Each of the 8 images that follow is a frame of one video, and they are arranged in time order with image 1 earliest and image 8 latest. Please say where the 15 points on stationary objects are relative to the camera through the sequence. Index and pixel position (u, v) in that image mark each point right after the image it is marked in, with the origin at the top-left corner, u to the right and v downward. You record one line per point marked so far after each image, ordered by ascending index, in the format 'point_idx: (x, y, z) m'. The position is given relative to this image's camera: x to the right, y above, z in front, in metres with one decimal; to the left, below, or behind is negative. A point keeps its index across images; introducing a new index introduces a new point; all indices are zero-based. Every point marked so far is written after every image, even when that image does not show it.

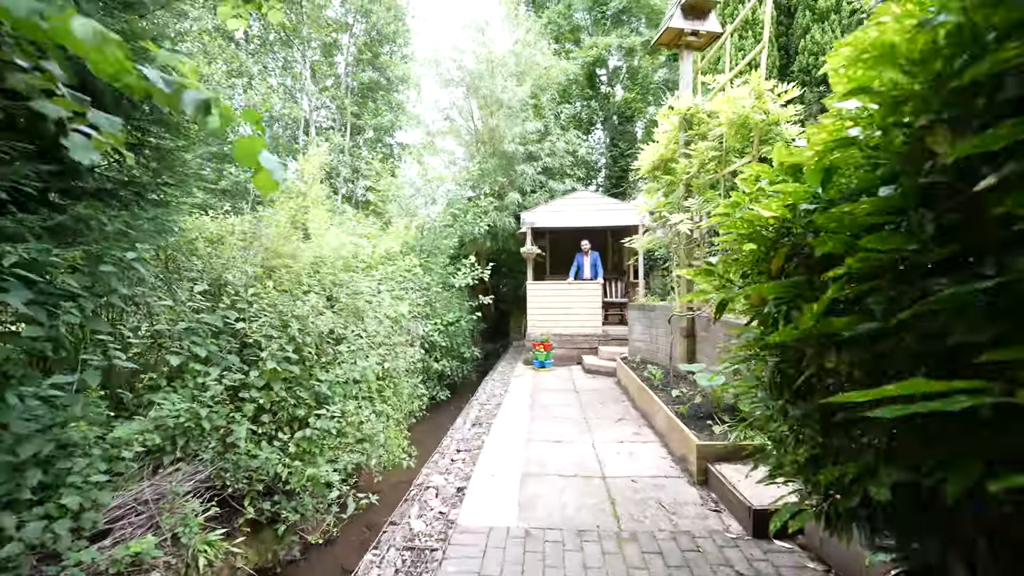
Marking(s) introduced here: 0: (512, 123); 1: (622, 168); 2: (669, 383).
0: (-0.1, +3.6, +7.8) m
1: (+2.7, +3.1, +9.3) m
2: (+1.7, -1.0, +4.0) m
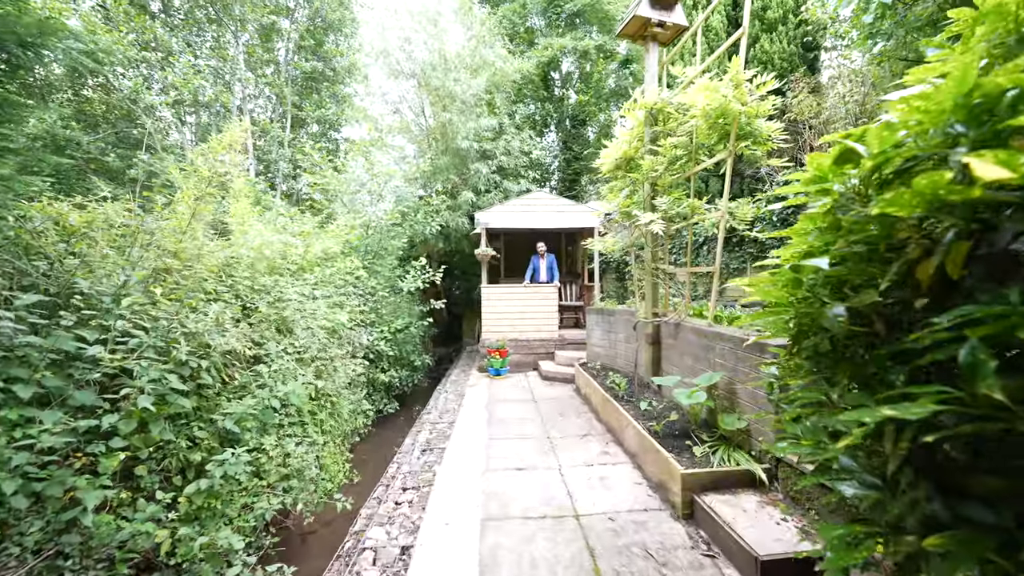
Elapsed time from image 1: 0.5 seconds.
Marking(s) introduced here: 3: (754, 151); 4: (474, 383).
0: (-0.9, +3.5, +7.3) m
1: (+1.6, +2.9, +9.1) m
2: (+1.2, -1.1, +3.7) m
3: (+1.9, +1.1, +2.8) m
4: (-0.6, -1.4, +5.6) m
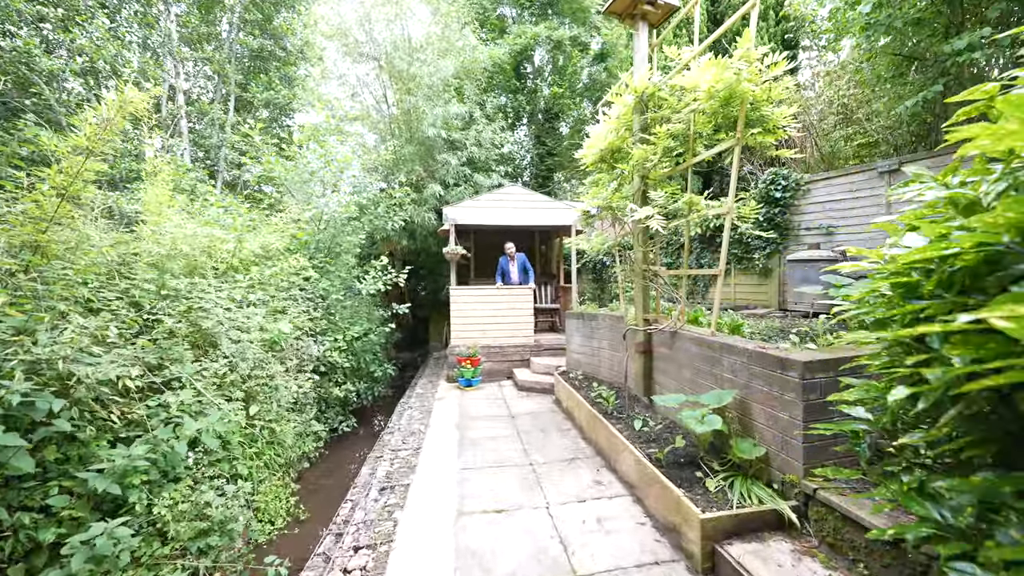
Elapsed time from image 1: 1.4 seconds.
0: (-1.5, +3.4, +6.8) m
1: (+0.9, +2.9, +8.8) m
2: (+1.0, -1.1, +3.4) m
3: (+1.7, +1.0, +2.5) m
4: (-1.0, -1.5, +5.0) m
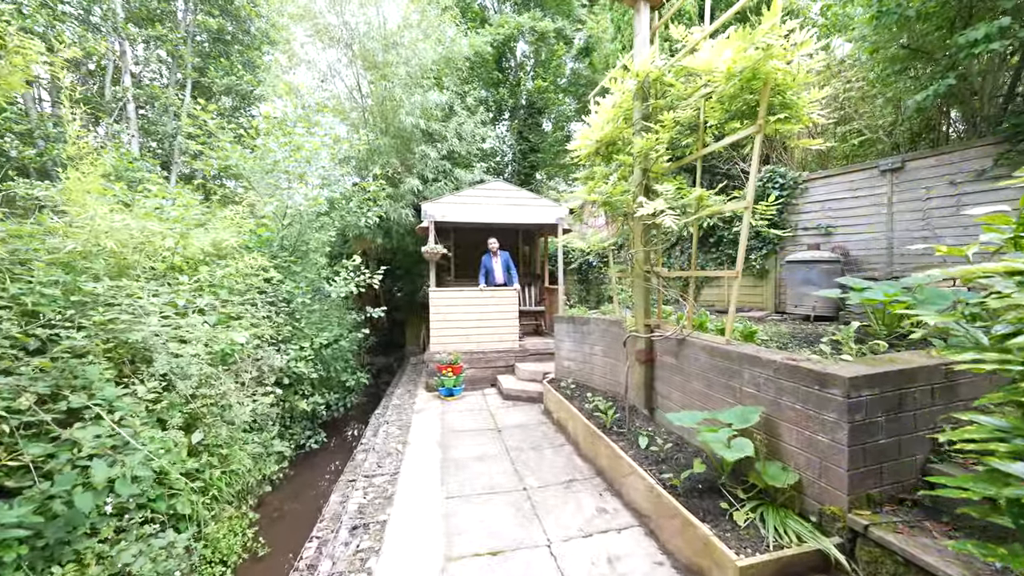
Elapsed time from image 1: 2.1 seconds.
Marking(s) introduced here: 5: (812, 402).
0: (-1.8, +3.4, +6.3) m
1: (+0.5, +2.9, +8.5) m
2: (+0.9, -1.1, +3.1) m
3: (+1.7, +1.0, +2.3) m
4: (-1.1, -1.5, +4.6) m
5: (+1.5, -0.6, +1.8) m
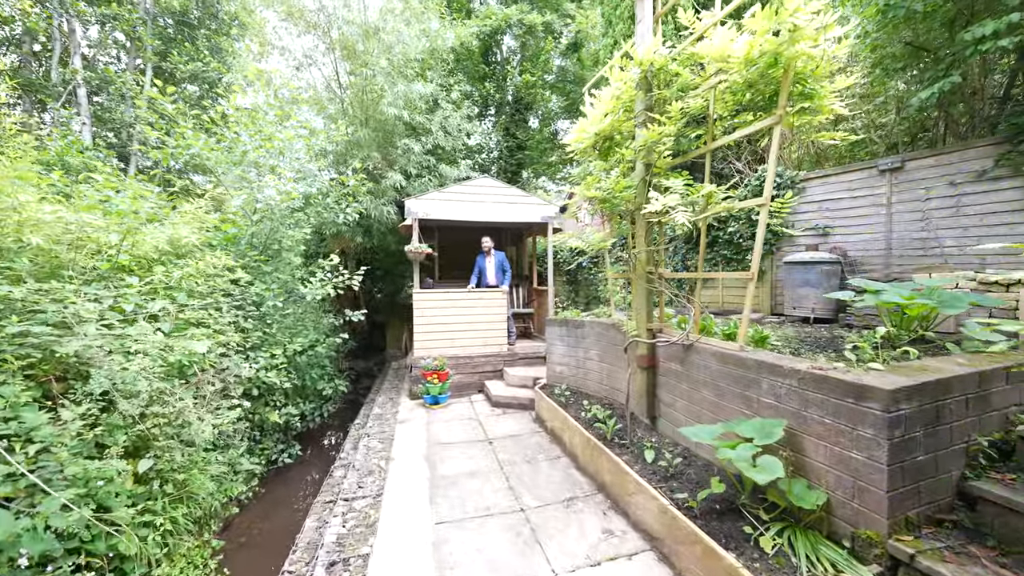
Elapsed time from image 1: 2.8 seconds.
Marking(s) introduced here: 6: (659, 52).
0: (-2.0, +3.4, +6.0) m
1: (+0.2, +2.9, +8.3) m
2: (+0.9, -1.1, +2.9) m
3: (+1.7, +1.0, +2.1) m
4: (-1.3, -1.5, +4.3) m
5: (+1.5, -0.6, +1.6) m
6: (+1.1, +1.7, +2.7) m
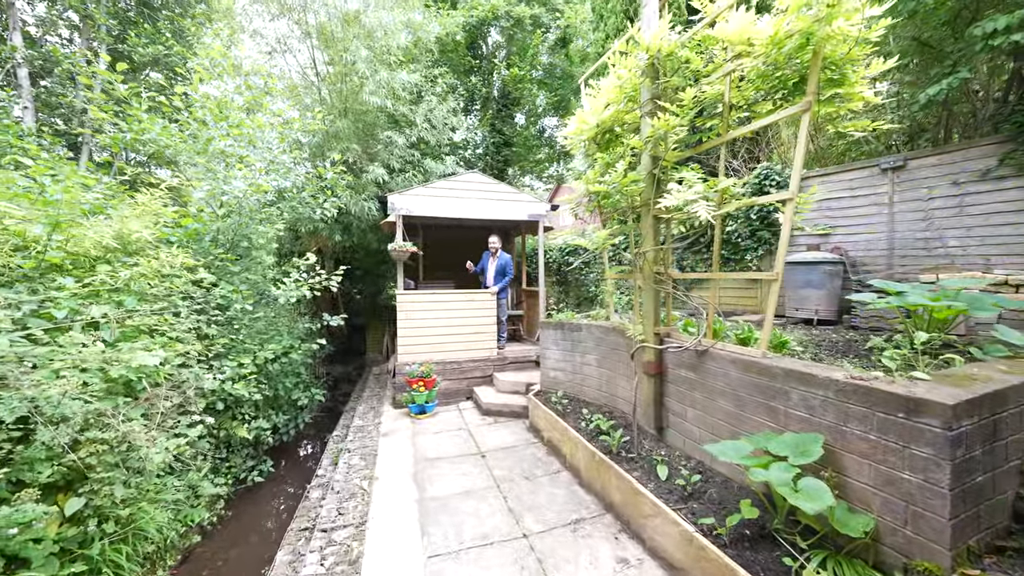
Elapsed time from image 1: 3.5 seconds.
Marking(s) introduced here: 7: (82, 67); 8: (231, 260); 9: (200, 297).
0: (-2.2, +3.4, +5.7) m
1: (-0.1, +2.8, +8.0) m
2: (+0.9, -1.2, +2.7) m
3: (+1.7, +1.0, +2.0) m
4: (-1.3, -1.5, +4.0) m
5: (+1.5, -0.6, +1.5) m
6: (+1.1, +1.7, +2.5) m
7: (-6.3, +3.2, +5.4) m
8: (-2.9, +0.3, +3.8) m
9: (-2.8, -0.1, +3.3) m
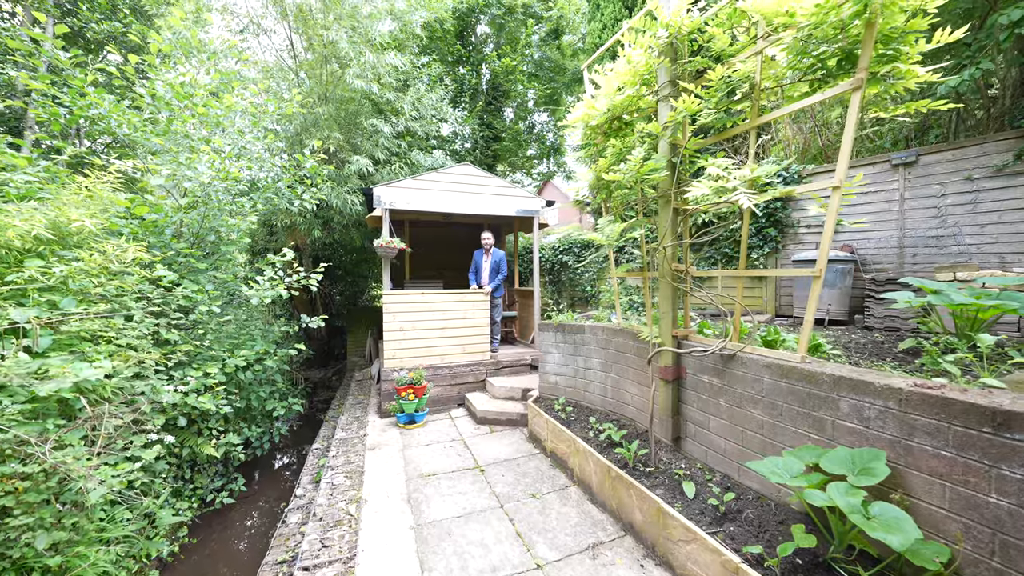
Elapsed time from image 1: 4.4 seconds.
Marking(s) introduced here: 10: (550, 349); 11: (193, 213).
0: (-2.3, +3.4, +5.3) m
1: (-0.4, +2.8, +7.8) m
2: (+0.9, -1.1, +2.5) m
3: (+1.8, +1.0, +1.8) m
4: (-1.4, -1.5, +3.7) m
5: (+1.6, -0.6, +1.3) m
6: (+1.1, +1.7, +2.3) m
7: (-6.3, +3.2, +4.8) m
8: (-2.9, +0.3, +3.4) m
9: (-2.7, -0.1, +2.9) m
10: (+0.4, -0.6, +3.9) m
11: (-3.0, +0.7, +3.5) m
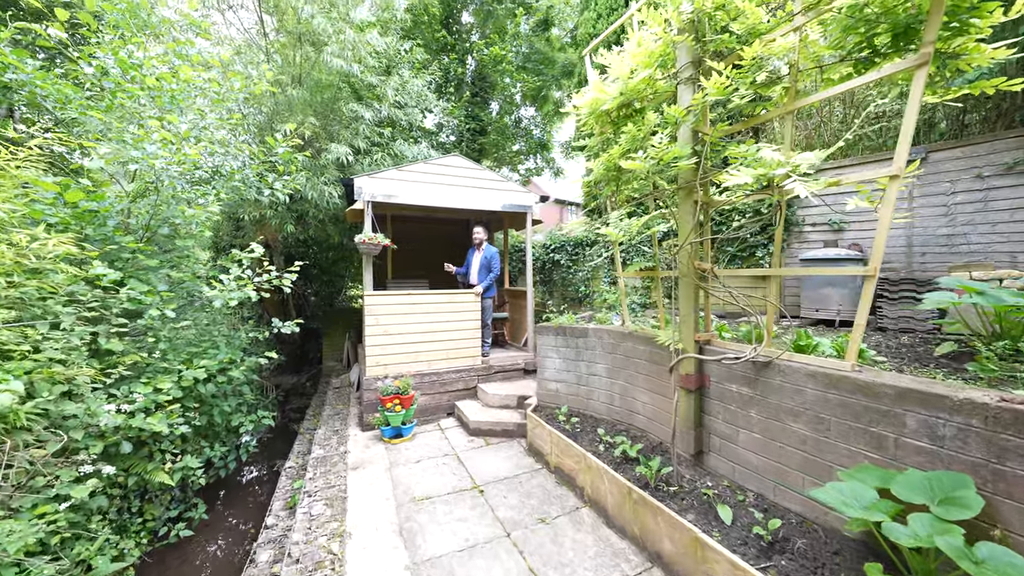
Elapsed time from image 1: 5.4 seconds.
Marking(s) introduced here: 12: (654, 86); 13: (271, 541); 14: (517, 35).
0: (-2.4, +3.4, +4.9) m
1: (-0.6, +2.8, +7.4) m
2: (+1.0, -1.1, +2.3) m
3: (+1.9, +1.0, +1.6) m
4: (-1.4, -1.5, +3.3) m
5: (+1.8, -0.6, +1.1) m
6: (+1.2, +1.7, +2.1) m
7: (-6.4, +3.2, +4.1) m
8: (-2.9, +0.3, +3.0) m
9: (-2.7, -0.1, +2.4) m
10: (+0.4, -0.6, +3.6) m
11: (-3.1, +0.7, +3.0) m
12: (+0.9, +1.3, +2.4) m
13: (-1.6, -1.7, +2.5) m
14: (+0.1, +5.2, +7.6) m
